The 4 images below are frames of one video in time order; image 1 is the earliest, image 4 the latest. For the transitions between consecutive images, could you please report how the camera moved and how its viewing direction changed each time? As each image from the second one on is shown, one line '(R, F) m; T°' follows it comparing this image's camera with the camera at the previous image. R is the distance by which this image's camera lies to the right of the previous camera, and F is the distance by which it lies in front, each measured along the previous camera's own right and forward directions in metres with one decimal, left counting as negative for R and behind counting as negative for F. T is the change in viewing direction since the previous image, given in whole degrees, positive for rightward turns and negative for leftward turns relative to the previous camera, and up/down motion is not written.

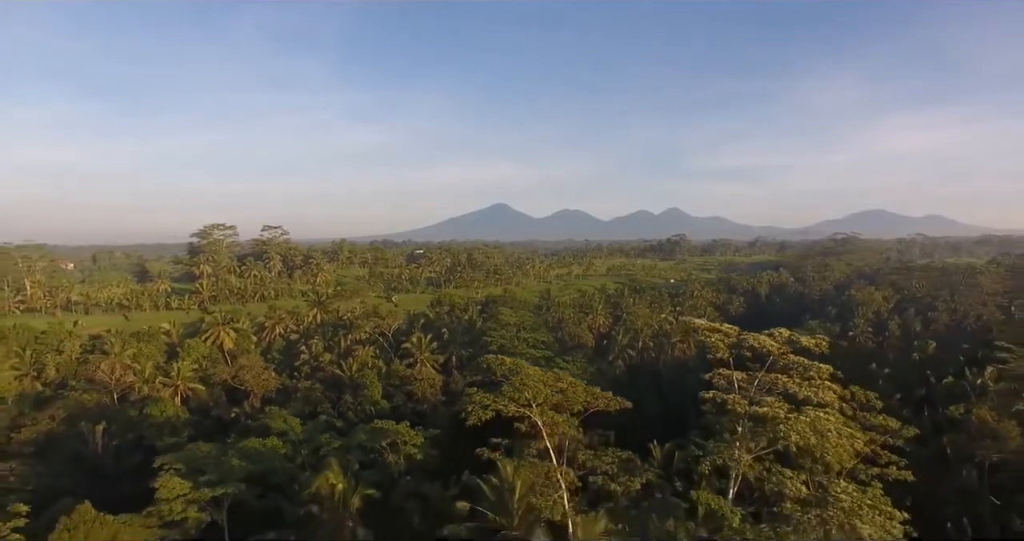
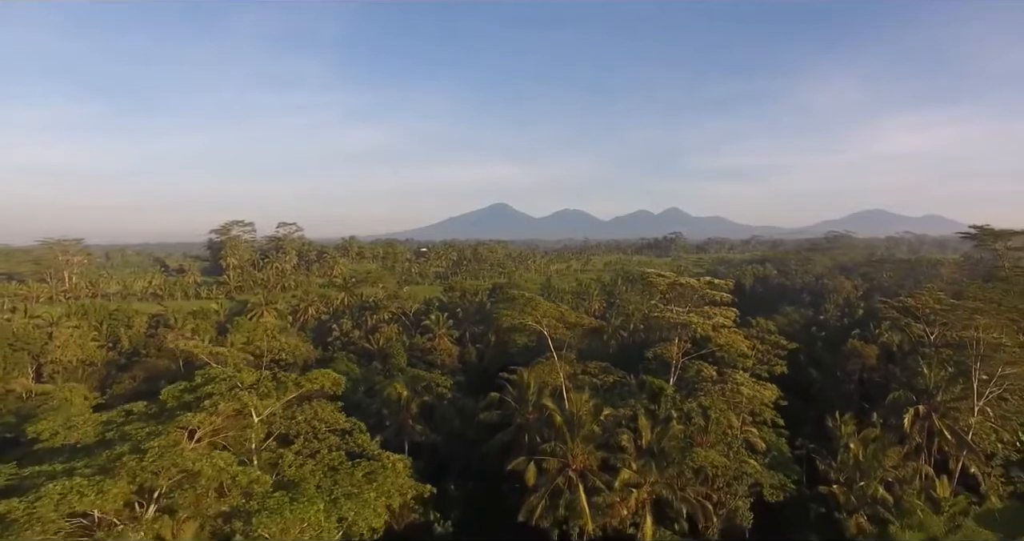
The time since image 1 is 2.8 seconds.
(-0.6, -8.0) m; 0°
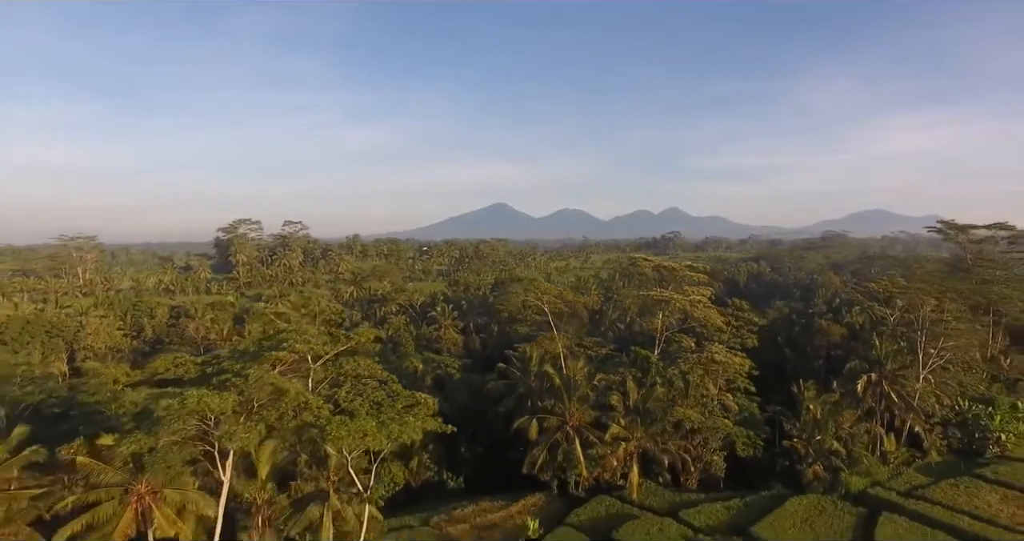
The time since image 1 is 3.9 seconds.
(-0.2, -3.3) m; 0°
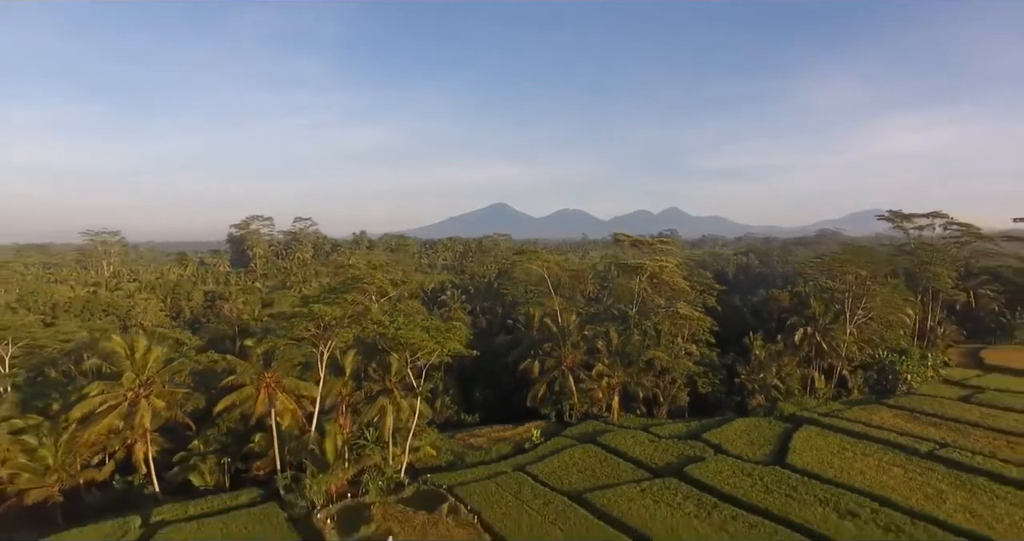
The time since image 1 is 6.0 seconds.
(-0.3, -6.3) m; 0°
